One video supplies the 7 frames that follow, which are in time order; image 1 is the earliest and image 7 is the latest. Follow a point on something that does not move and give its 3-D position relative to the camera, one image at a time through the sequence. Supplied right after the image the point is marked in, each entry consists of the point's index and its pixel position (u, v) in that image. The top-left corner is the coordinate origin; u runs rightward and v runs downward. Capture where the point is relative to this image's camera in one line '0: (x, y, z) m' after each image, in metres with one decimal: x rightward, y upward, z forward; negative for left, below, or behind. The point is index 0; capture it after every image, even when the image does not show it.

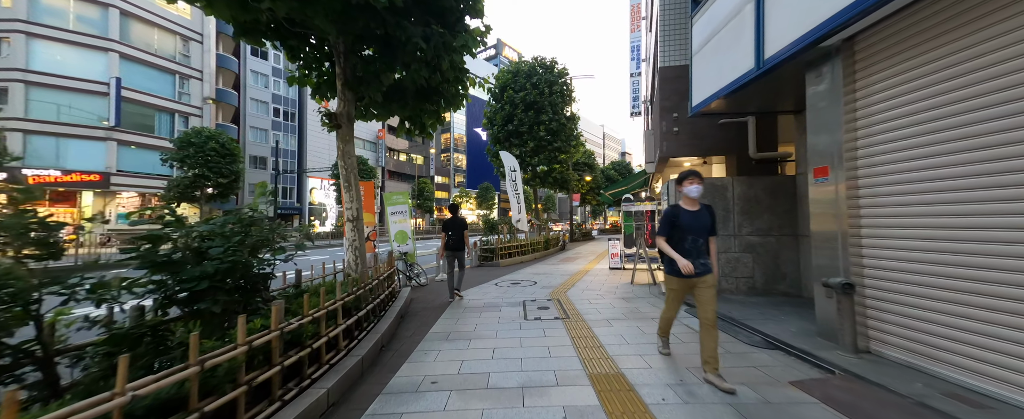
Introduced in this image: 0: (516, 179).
0: (+0.2, +1.4, +15.1) m
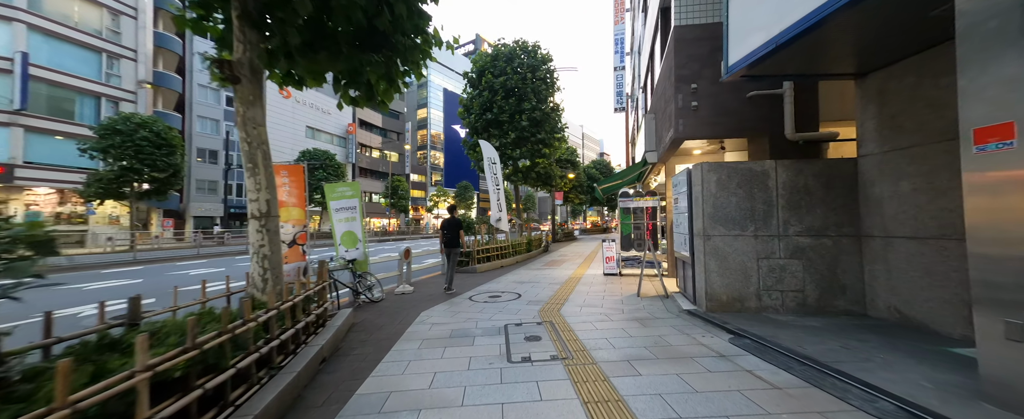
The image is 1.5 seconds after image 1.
0: (-0.6, +1.5, +13.5) m
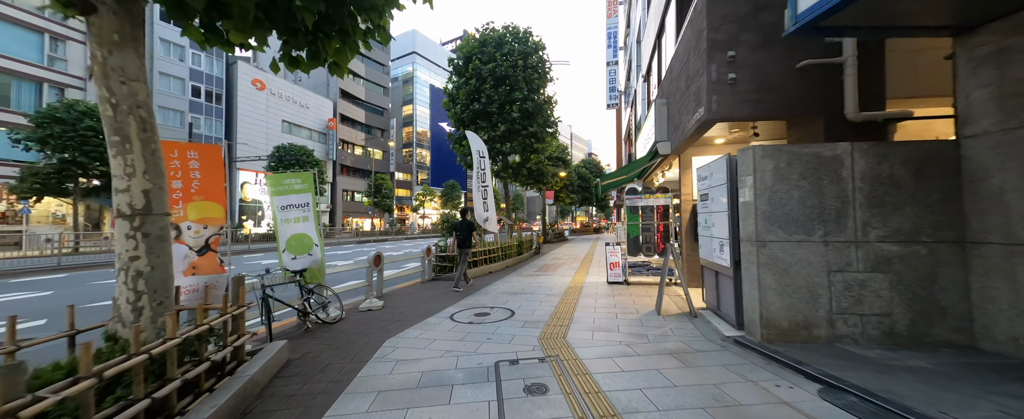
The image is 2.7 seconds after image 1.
0: (-1.0, +1.5, +12.1) m
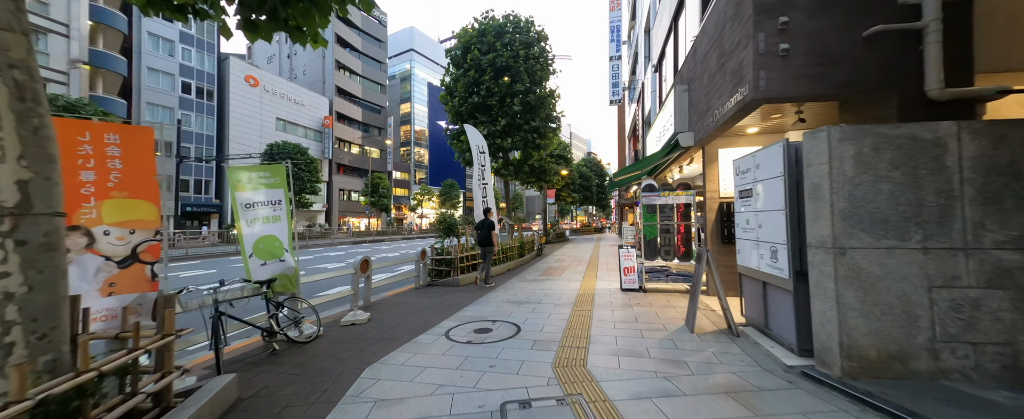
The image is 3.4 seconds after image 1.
0: (-1.0, +1.6, +11.3) m
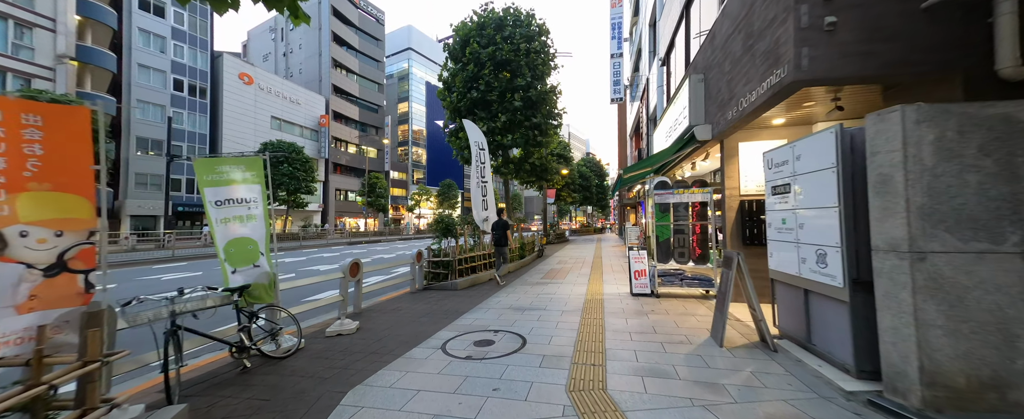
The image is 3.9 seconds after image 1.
0: (-0.9, +1.6, +10.8) m
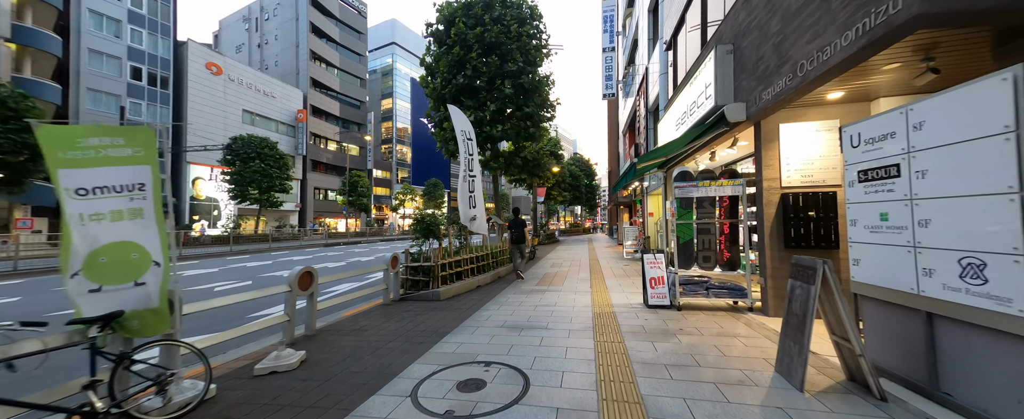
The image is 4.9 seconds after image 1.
0: (-1.2, +1.6, +9.5) m
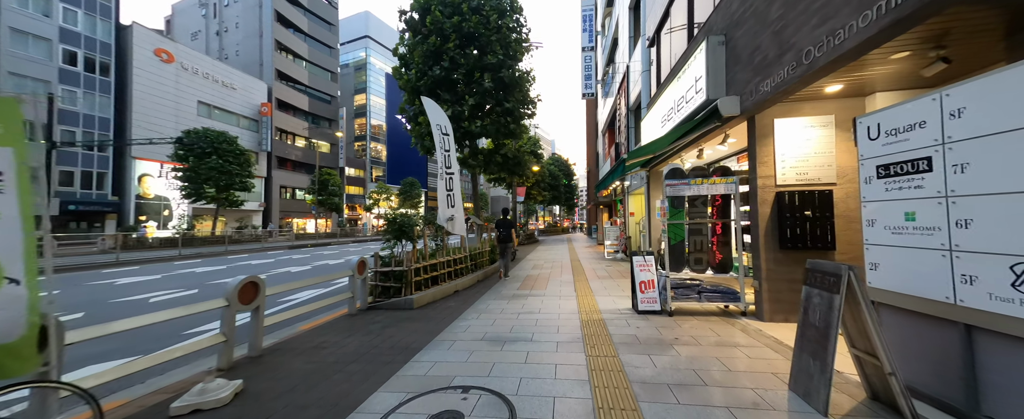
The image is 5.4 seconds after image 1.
0: (-1.8, +1.7, +8.9) m
